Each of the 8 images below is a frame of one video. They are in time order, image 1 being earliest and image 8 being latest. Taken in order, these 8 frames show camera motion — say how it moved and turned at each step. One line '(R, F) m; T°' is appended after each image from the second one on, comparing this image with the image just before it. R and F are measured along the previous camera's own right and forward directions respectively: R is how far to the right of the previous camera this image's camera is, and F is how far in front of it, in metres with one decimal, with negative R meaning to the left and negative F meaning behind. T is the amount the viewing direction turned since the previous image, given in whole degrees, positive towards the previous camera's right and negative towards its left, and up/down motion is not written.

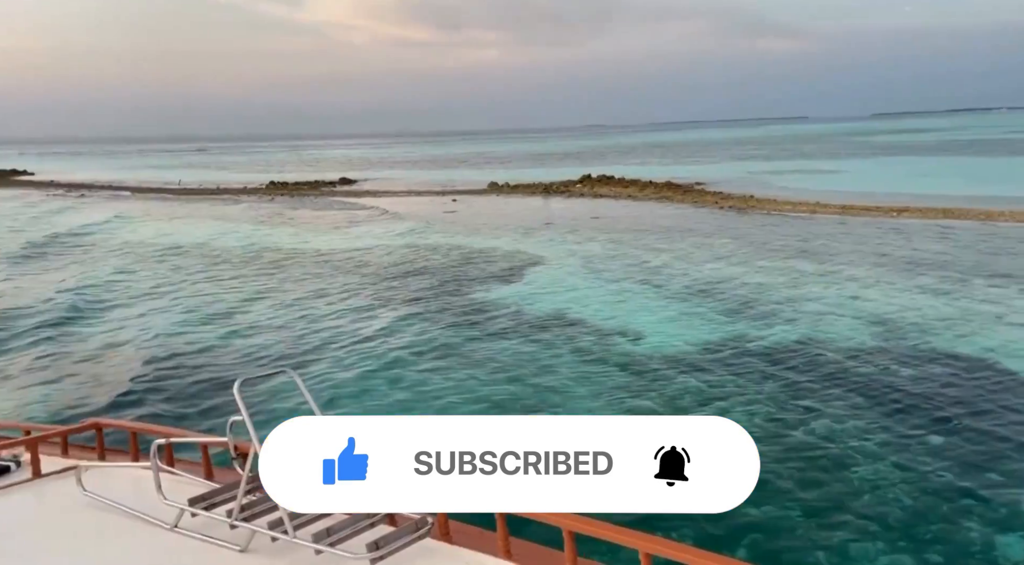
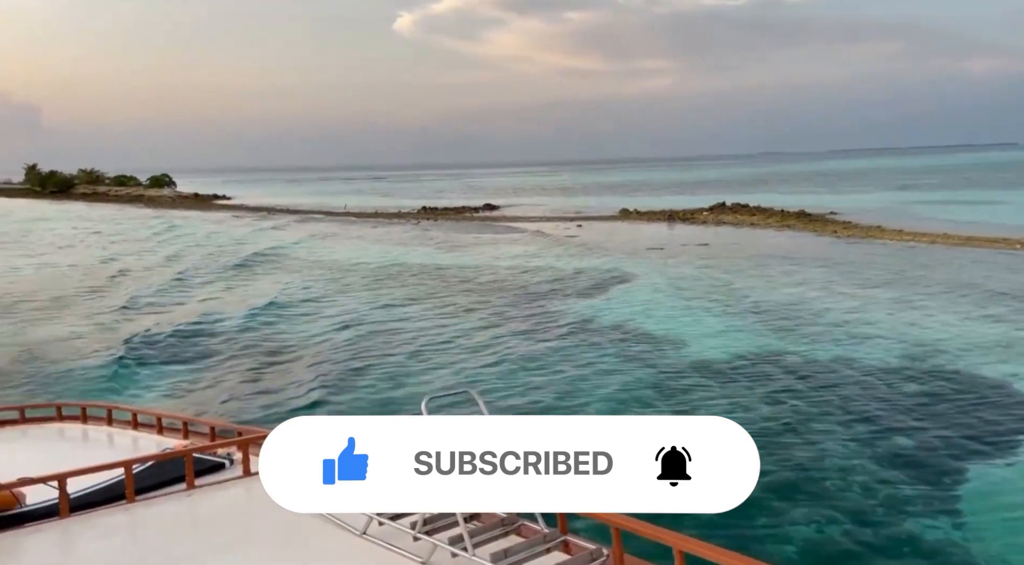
(+1.8, -0.9) m; -13°
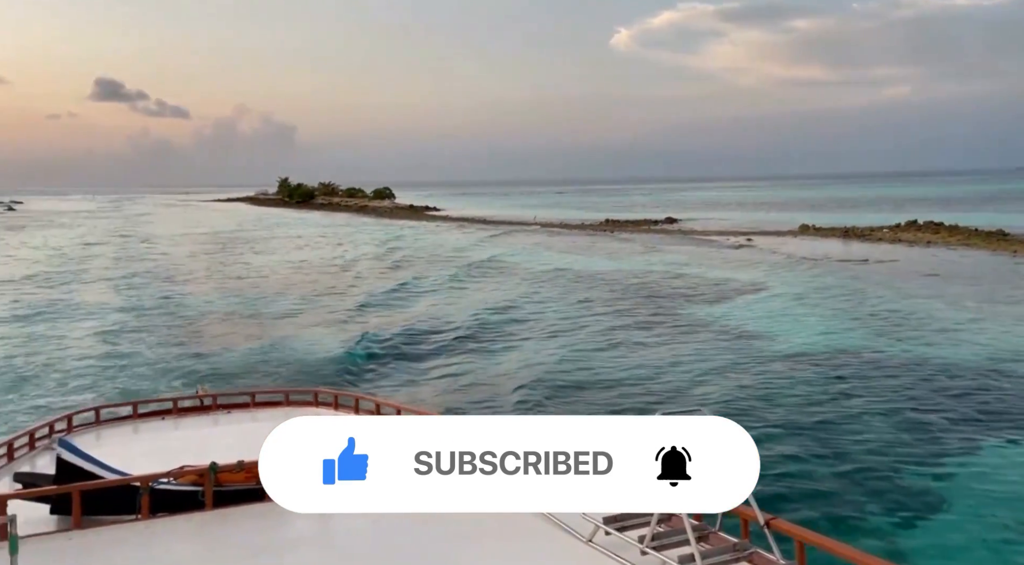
(+2.4, -0.6) m; -17°
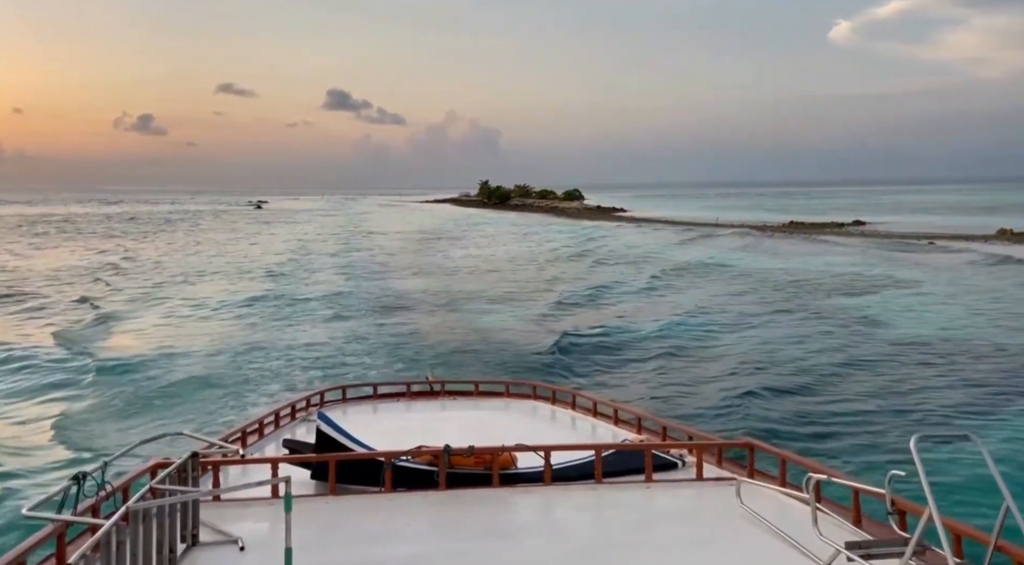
(+1.9, -0.6) m; -15°
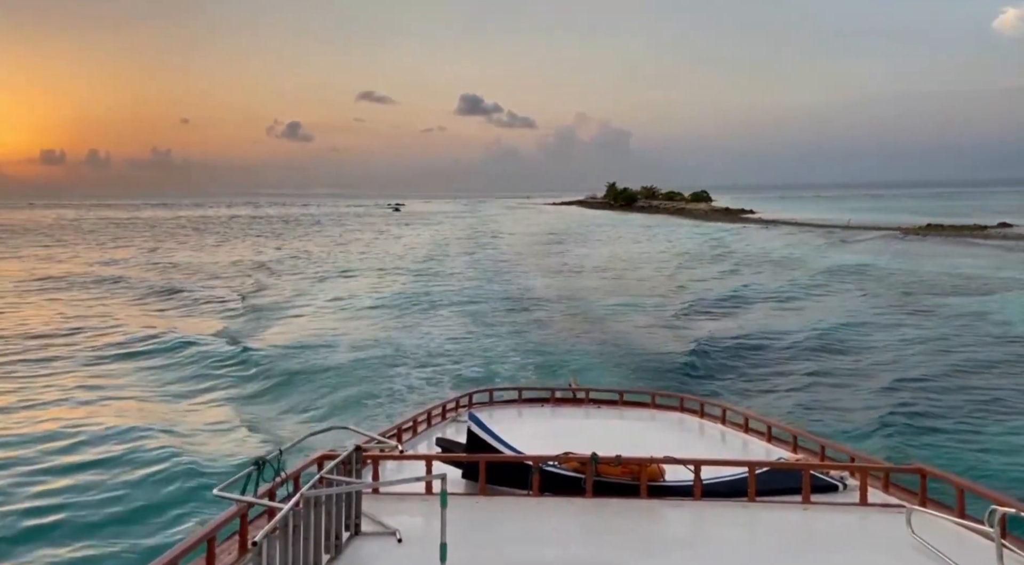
(-0.3, -0.4) m; -8°
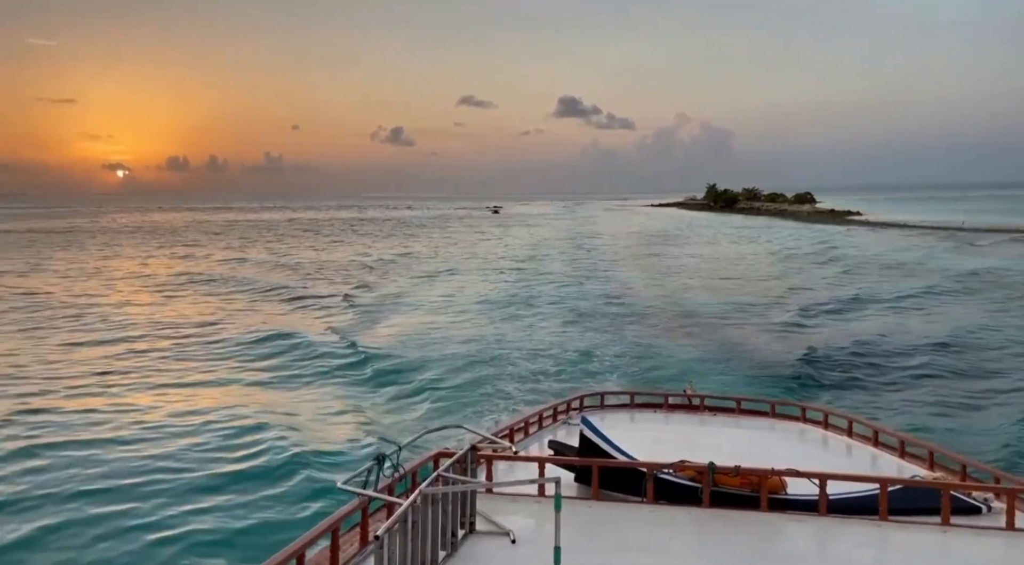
(-0.3, -0.1) m; -6°
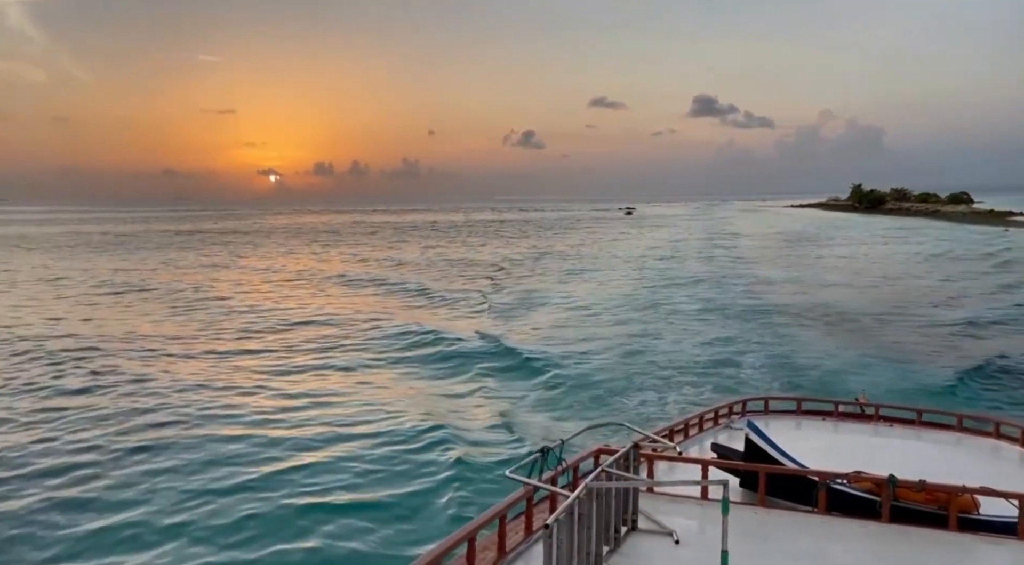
(-0.5, 0.0) m; -8°
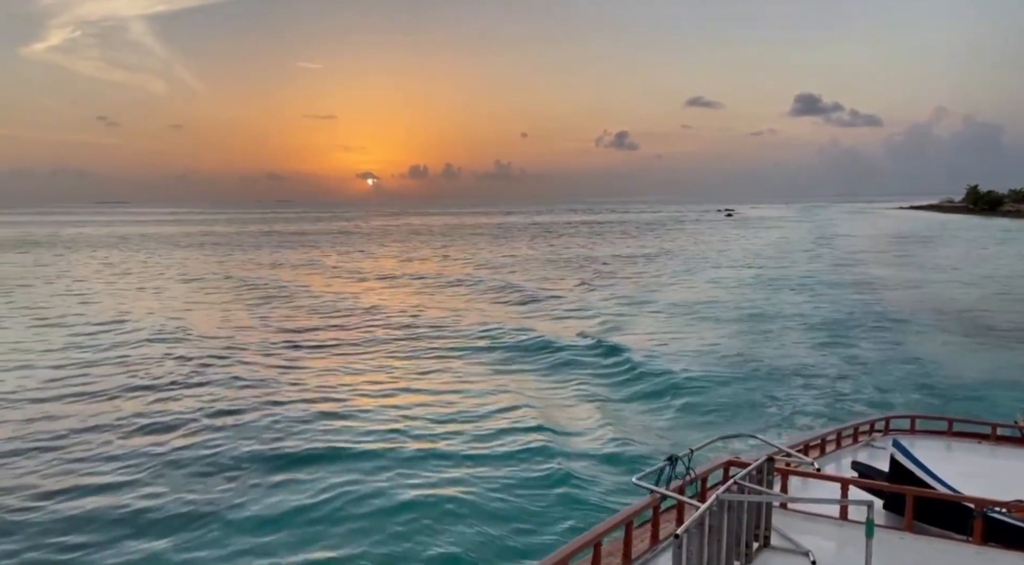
(-0.5, +0.3) m; -5°
